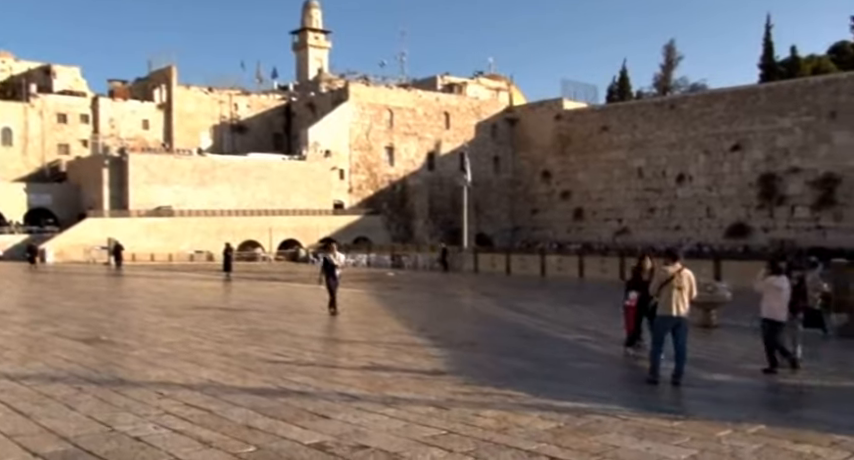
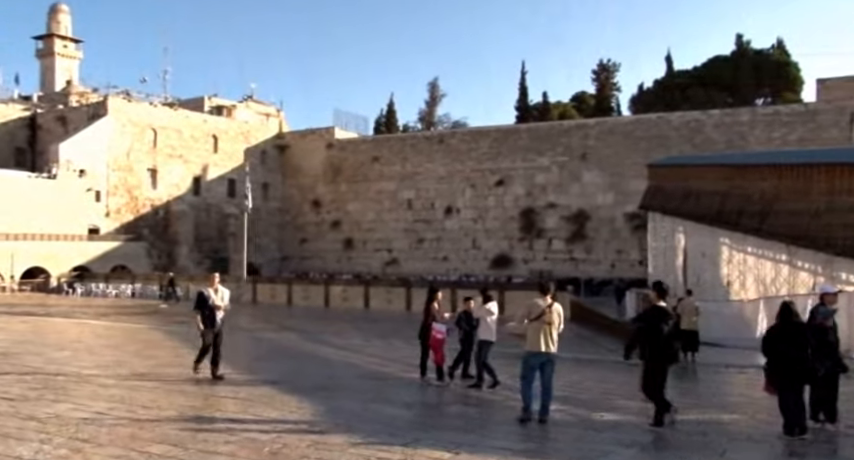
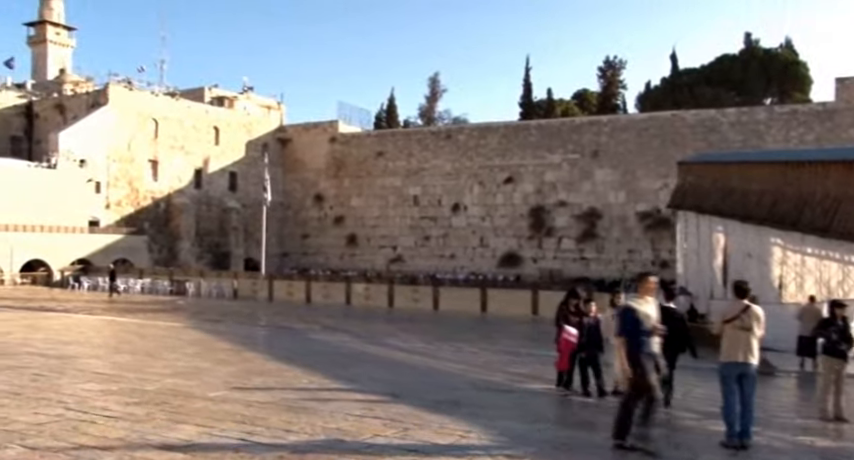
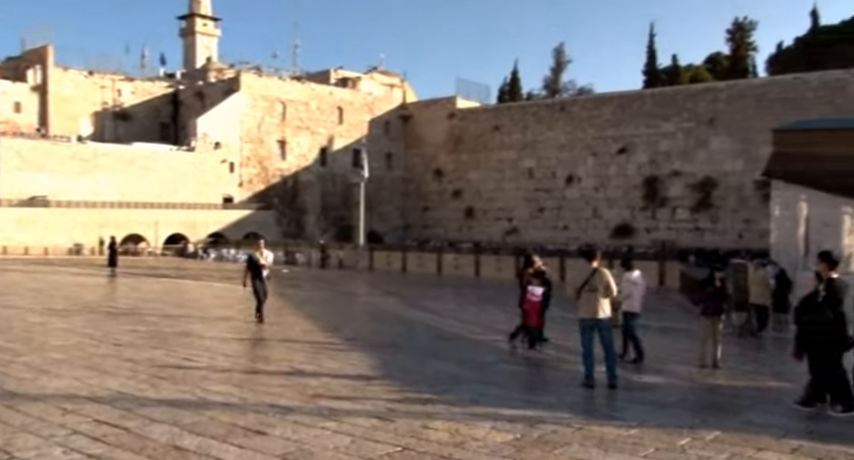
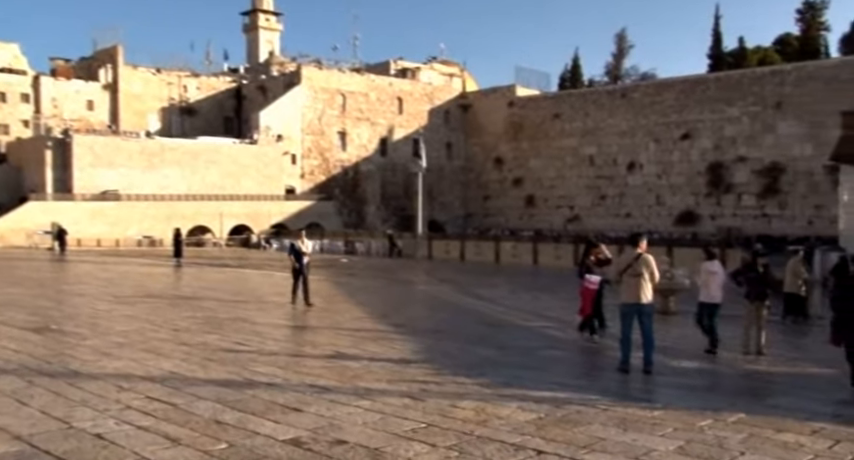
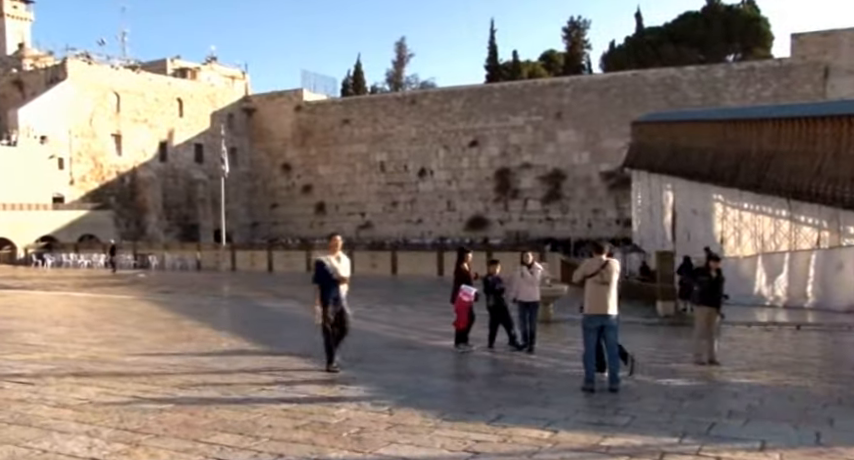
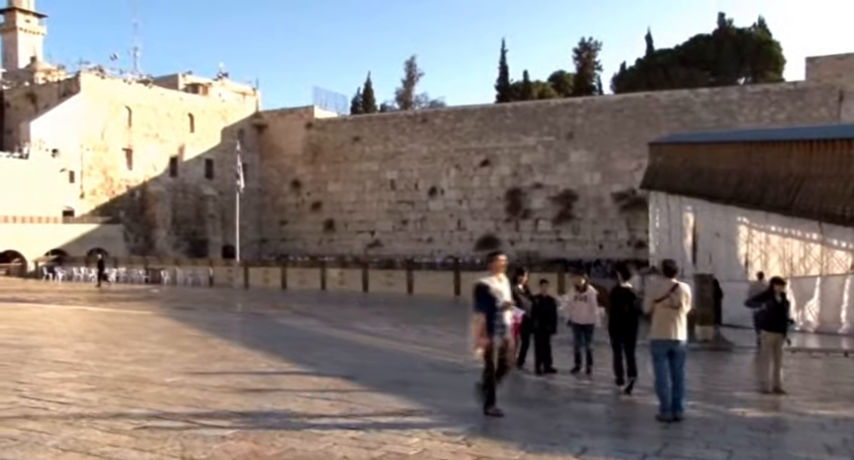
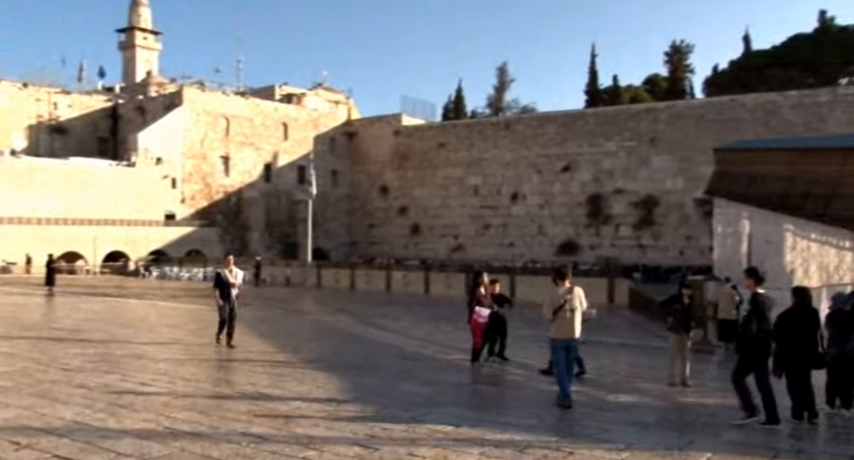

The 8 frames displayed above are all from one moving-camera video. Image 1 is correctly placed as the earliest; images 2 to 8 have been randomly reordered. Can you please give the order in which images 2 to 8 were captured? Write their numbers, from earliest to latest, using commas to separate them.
5, 4, 8, 2, 6, 7, 3
